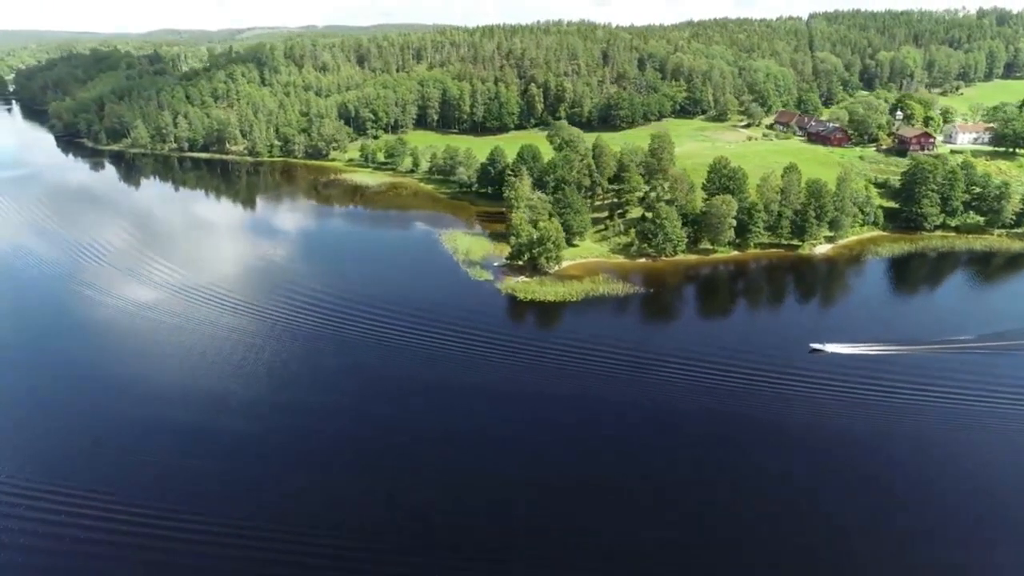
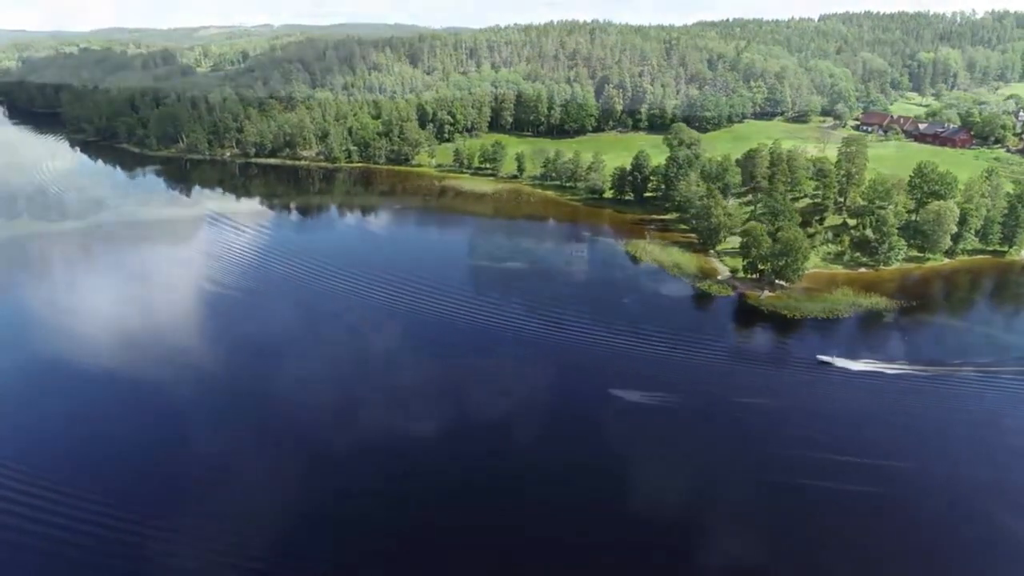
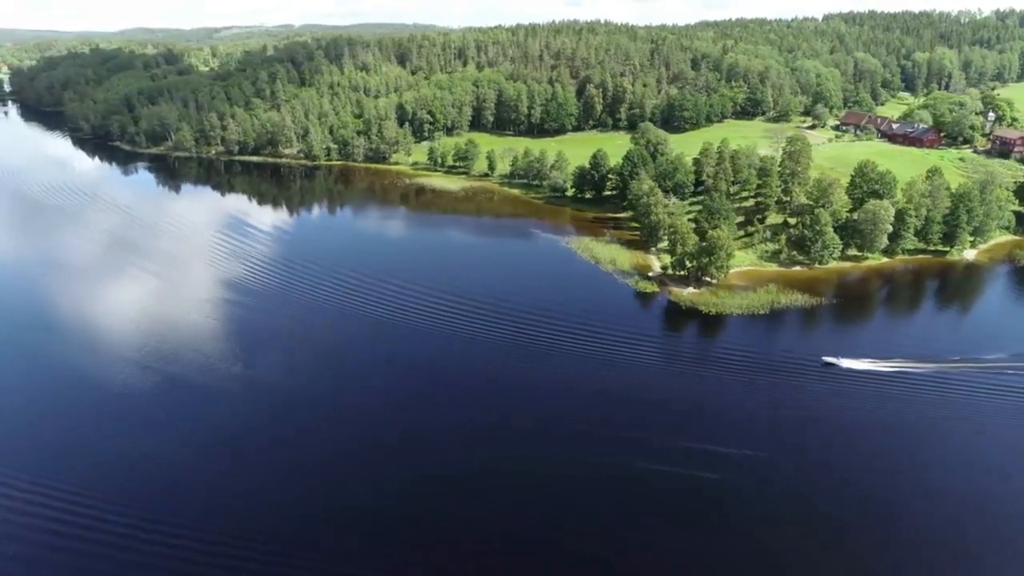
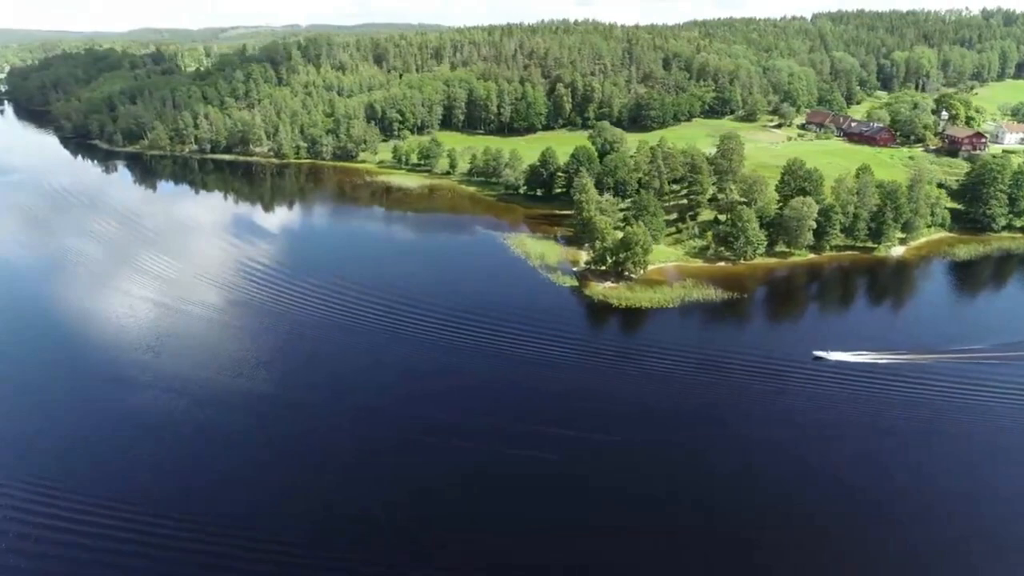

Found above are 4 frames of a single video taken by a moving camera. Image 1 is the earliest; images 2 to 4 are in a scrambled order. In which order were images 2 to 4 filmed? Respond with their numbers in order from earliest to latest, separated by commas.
4, 3, 2
